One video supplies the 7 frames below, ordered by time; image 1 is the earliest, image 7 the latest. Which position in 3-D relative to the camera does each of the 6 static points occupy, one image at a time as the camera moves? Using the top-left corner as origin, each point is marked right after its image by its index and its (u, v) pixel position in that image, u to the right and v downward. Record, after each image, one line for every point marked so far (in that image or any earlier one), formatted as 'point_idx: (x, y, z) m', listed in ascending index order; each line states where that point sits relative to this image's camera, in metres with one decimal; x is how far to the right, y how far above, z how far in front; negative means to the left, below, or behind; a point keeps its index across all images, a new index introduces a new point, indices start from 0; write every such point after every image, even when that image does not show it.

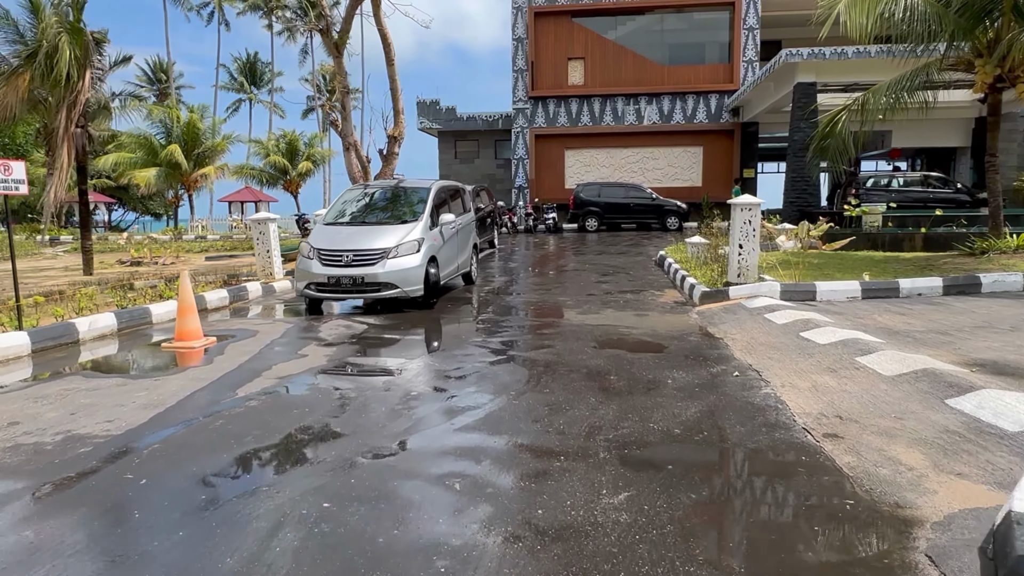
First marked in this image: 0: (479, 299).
0: (-0.5, -0.2, +10.2) m
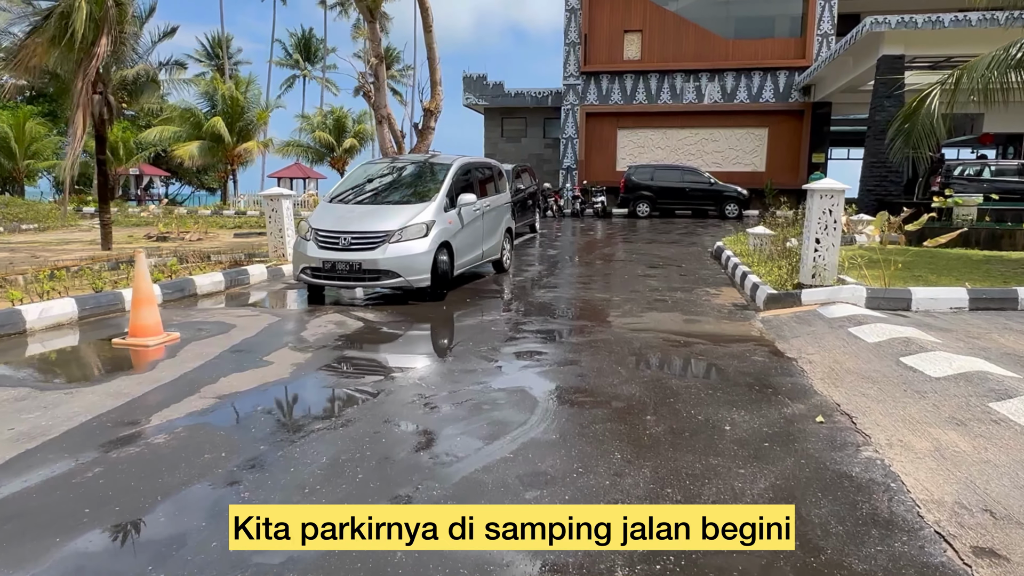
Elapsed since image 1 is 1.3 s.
0: (-0.1, 0.0, +8.9) m
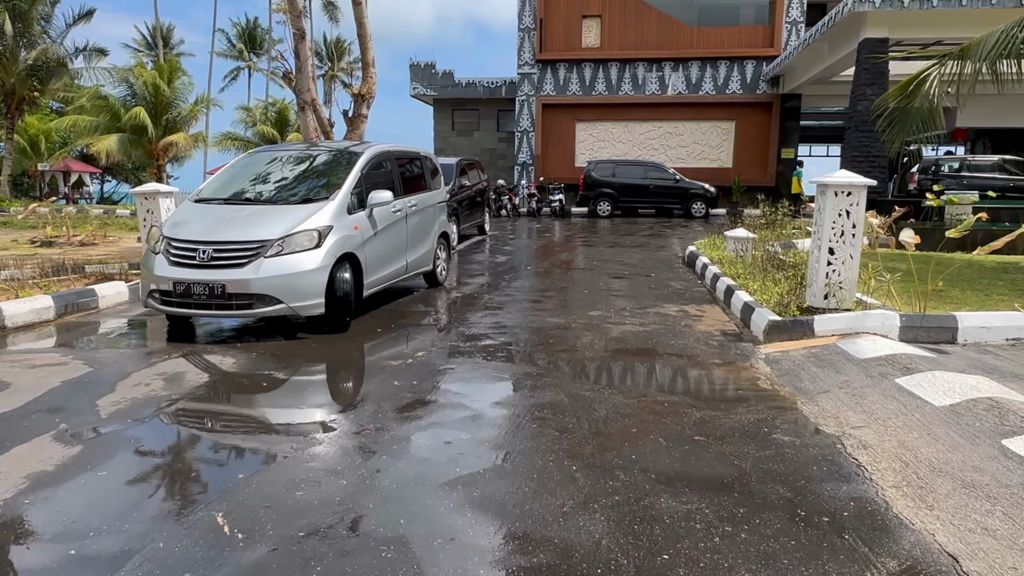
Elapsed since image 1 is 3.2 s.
0: (-0.8, -0.3, +7.0) m
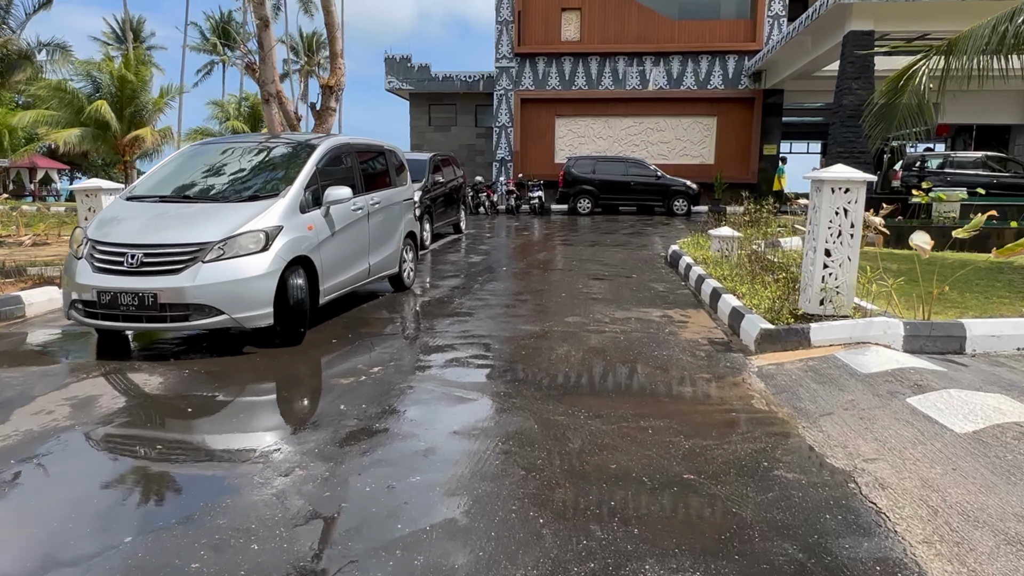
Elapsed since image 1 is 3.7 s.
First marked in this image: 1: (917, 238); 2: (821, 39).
0: (-1.1, -0.3, +6.5) m
1: (+3.3, +0.4, +5.6) m
2: (+7.5, +6.1, +16.6) m
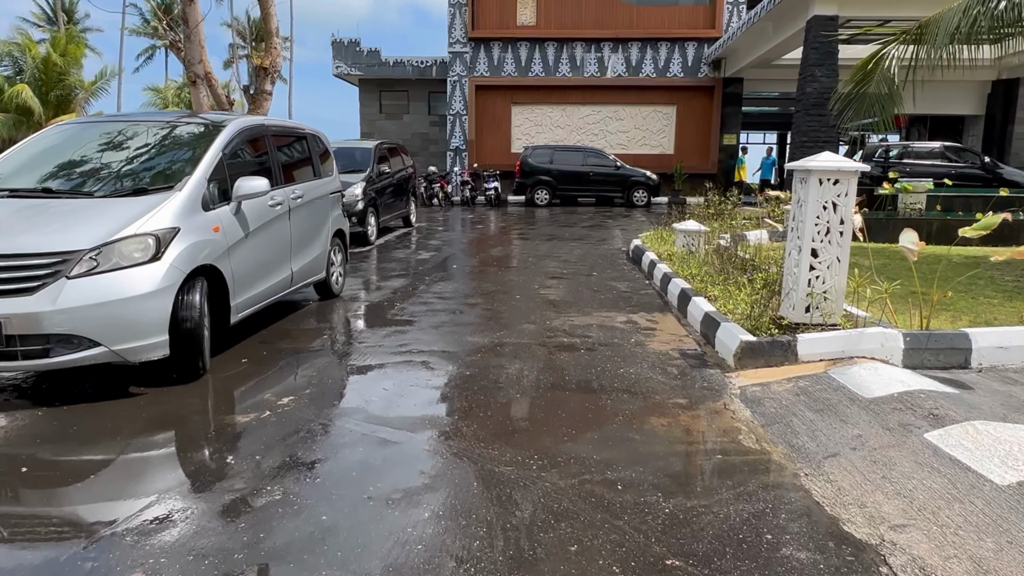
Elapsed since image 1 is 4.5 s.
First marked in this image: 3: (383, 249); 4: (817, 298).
0: (-1.5, -0.4, +5.6) m
1: (+2.9, +0.4, +5.0) m
2: (+6.4, +6.2, +16.2) m
3: (-2.2, +0.7, +11.4) m
4: (+2.1, -0.1, +4.7) m
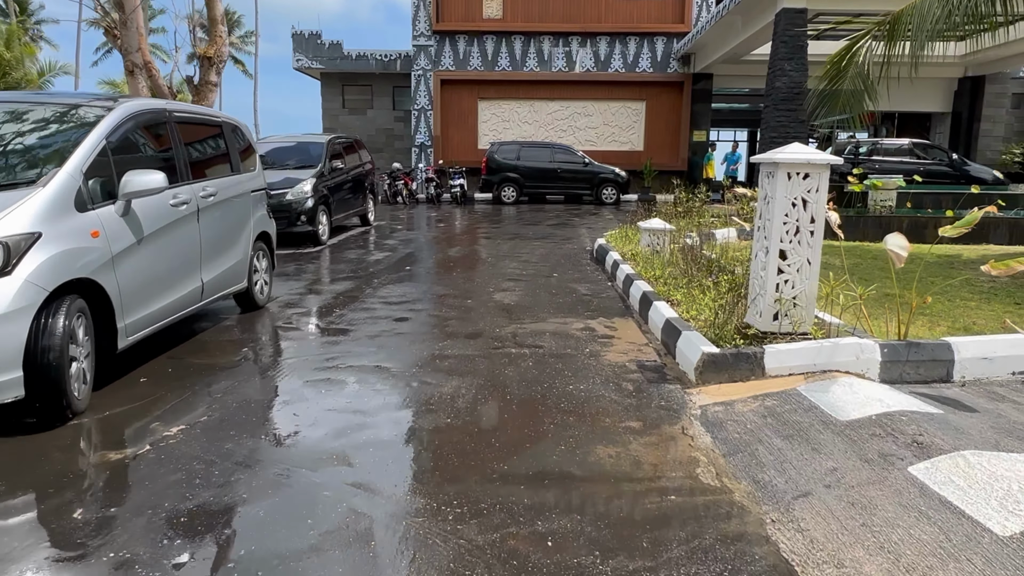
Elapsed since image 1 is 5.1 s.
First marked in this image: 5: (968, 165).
0: (-1.9, -0.4, +5.0) m
1: (+2.5, +0.3, +4.6) m
2: (+5.6, +6.3, +15.8) m
3: (-2.8, +0.6, +10.8) m
4: (+1.7, -0.1, +4.3) m
5: (+10.1, +2.7, +15.1) m
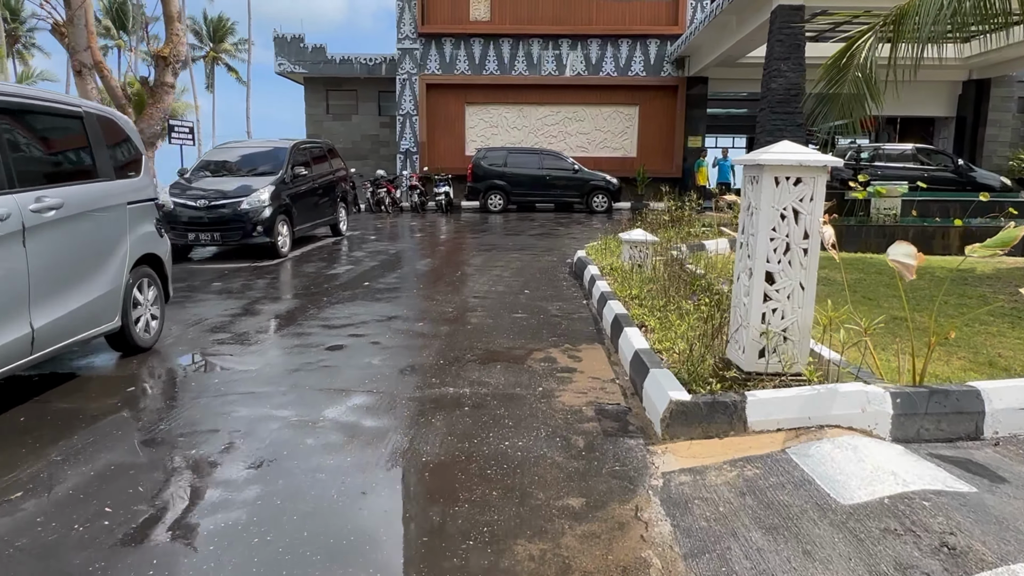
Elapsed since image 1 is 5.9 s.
0: (-2.3, -0.6, +4.2) m
1: (+2.1, +0.2, +3.8) m
2: (+5.2, +6.0, +15.1) m
3: (-3.2, +0.4, +10.0) m
4: (+1.3, -0.3, +3.5) m
5: (+9.8, +2.5, +14.4) m
